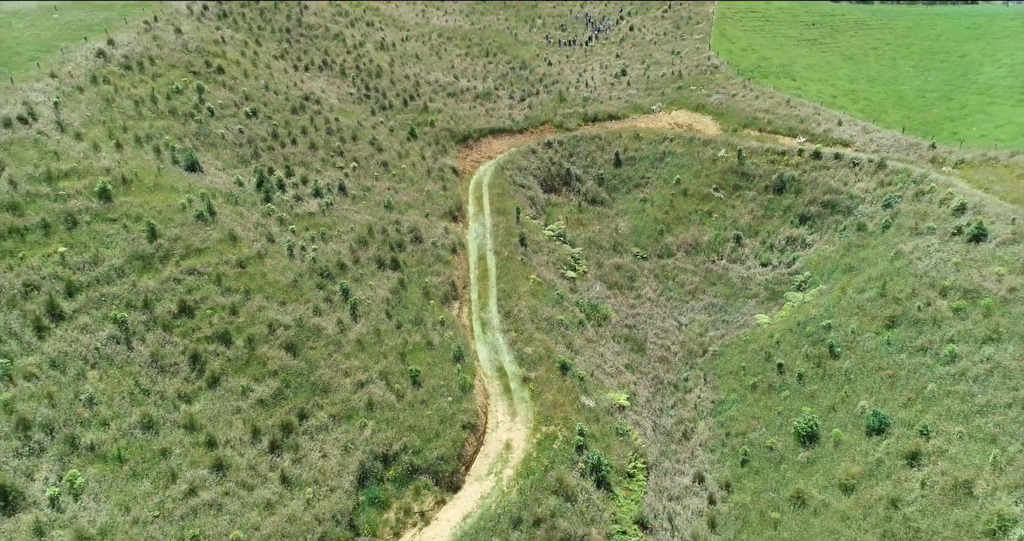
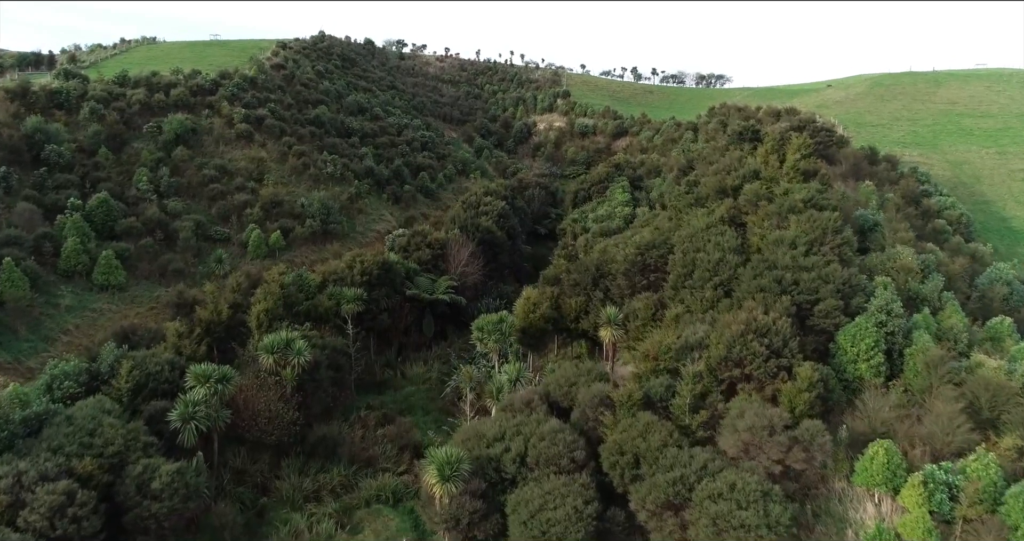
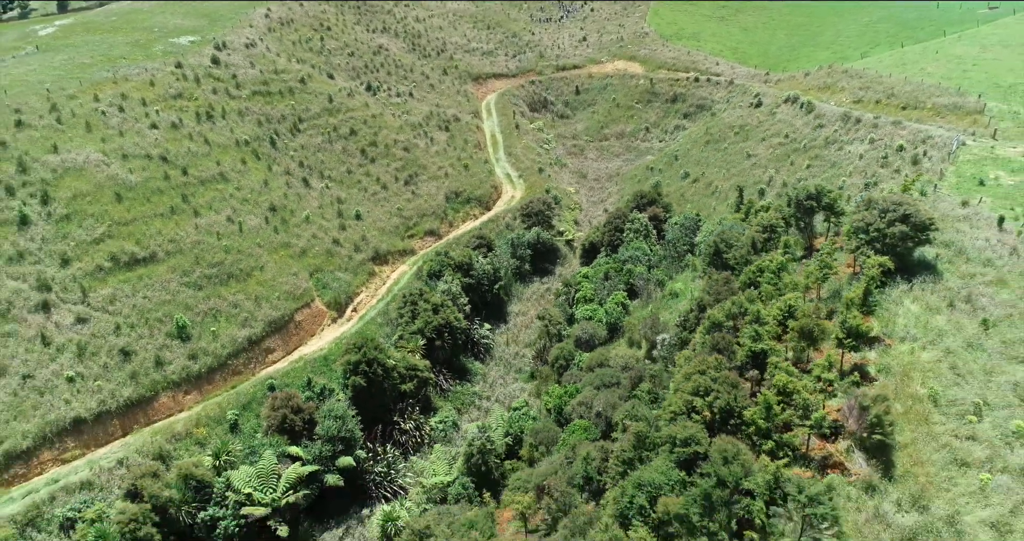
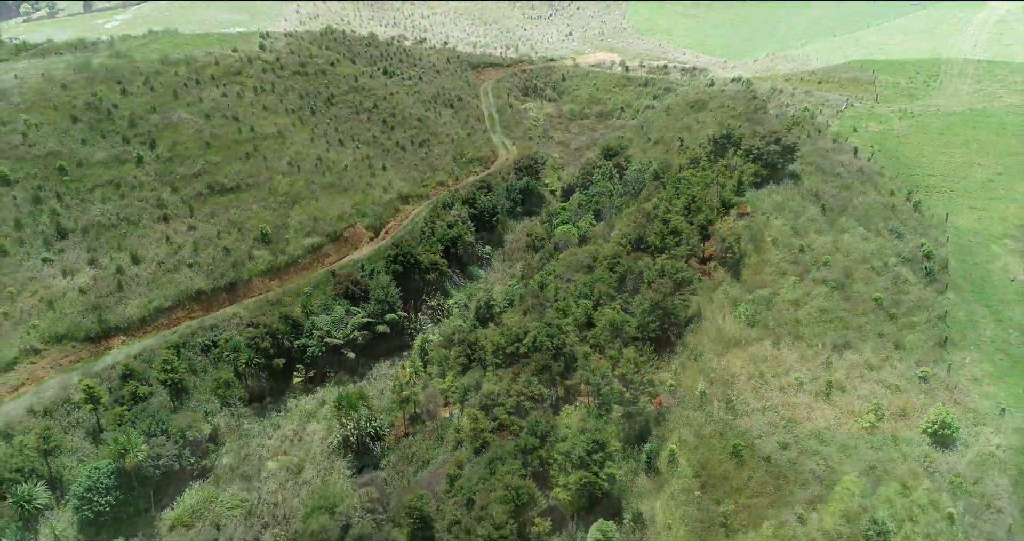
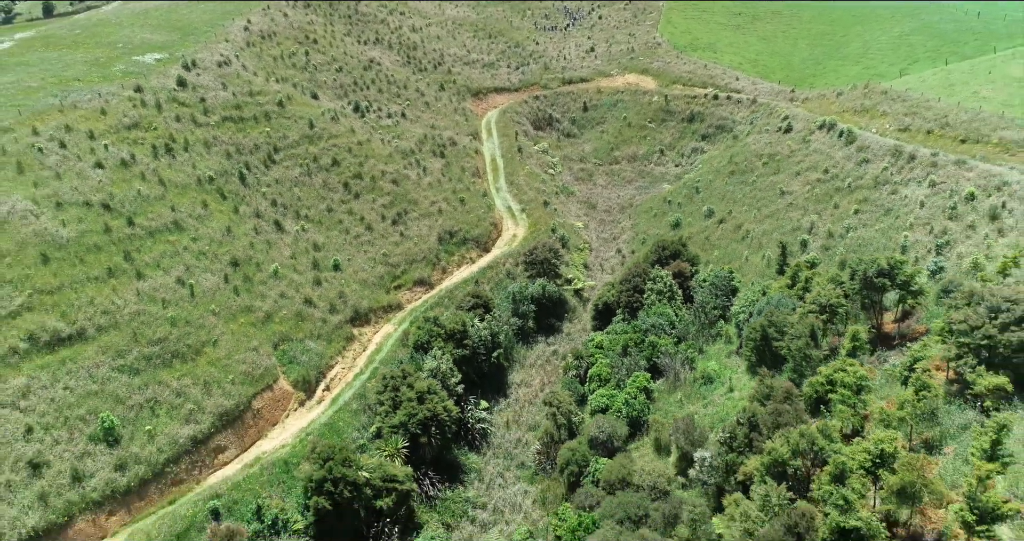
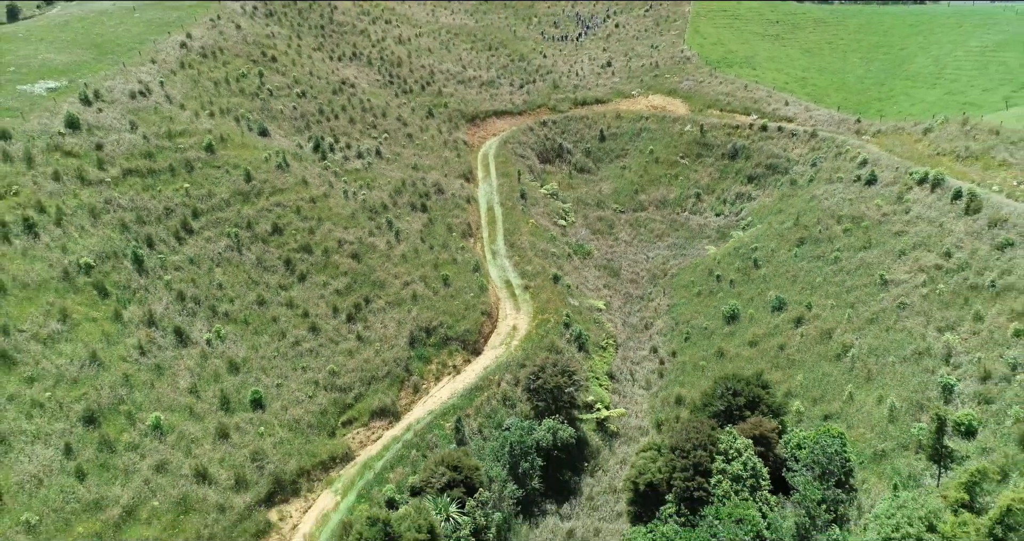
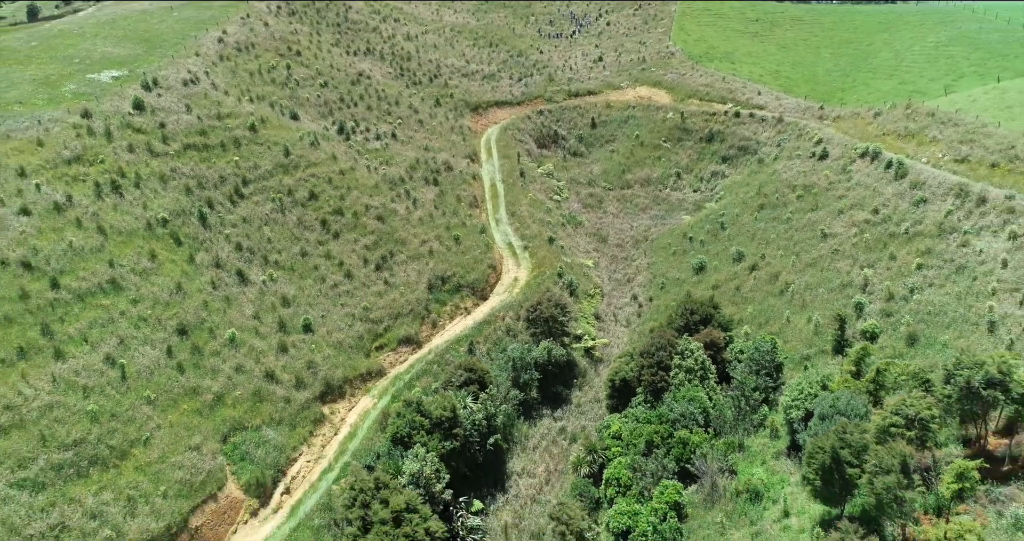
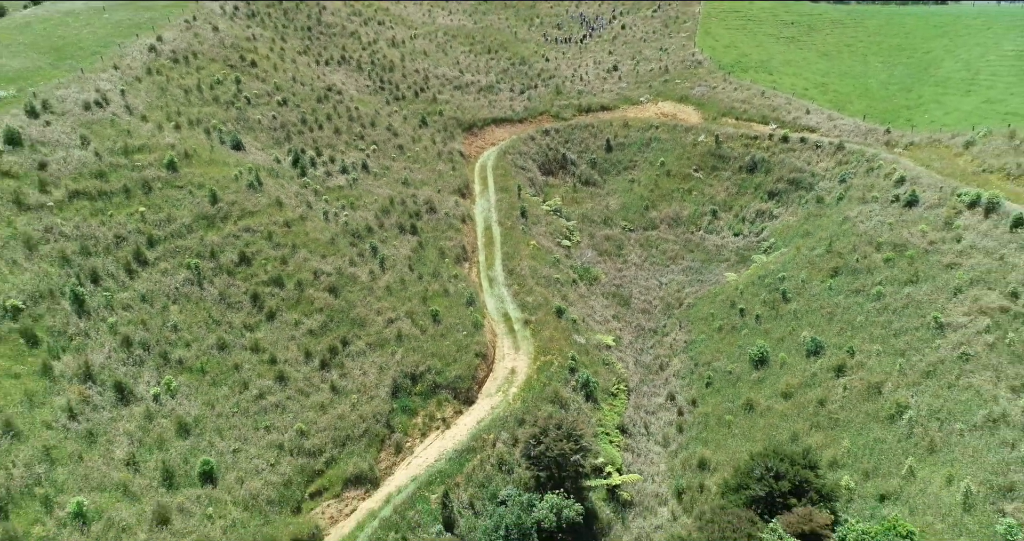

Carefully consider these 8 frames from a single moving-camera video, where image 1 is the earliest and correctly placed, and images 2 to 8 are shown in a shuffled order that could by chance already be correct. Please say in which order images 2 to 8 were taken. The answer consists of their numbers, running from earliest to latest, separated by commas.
8, 6, 7, 5, 3, 4, 2
